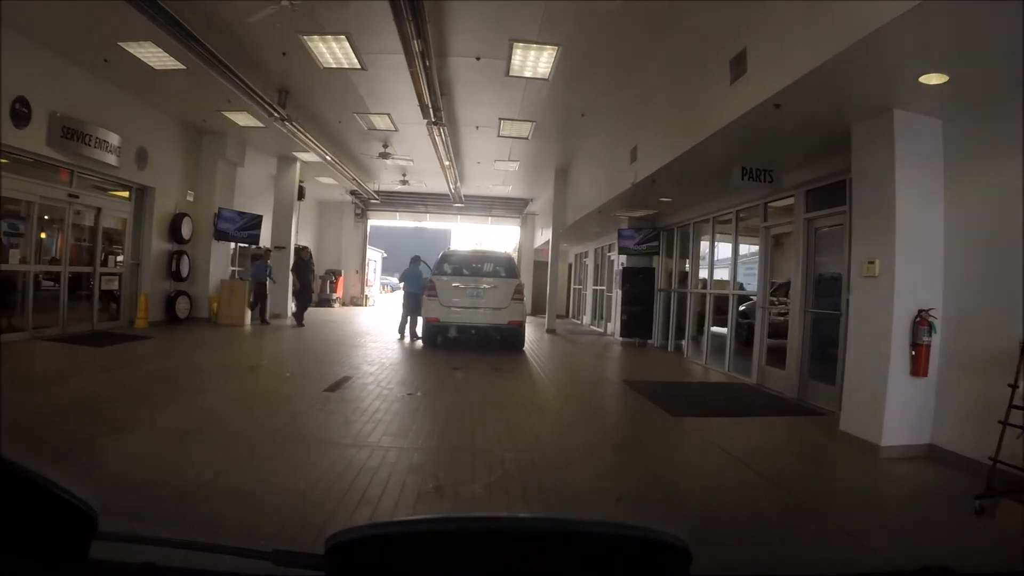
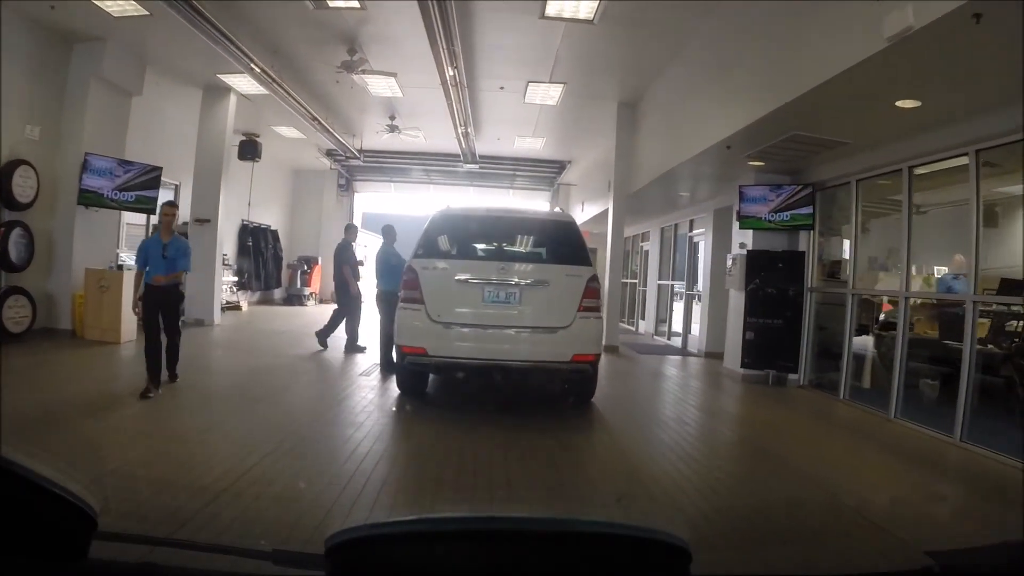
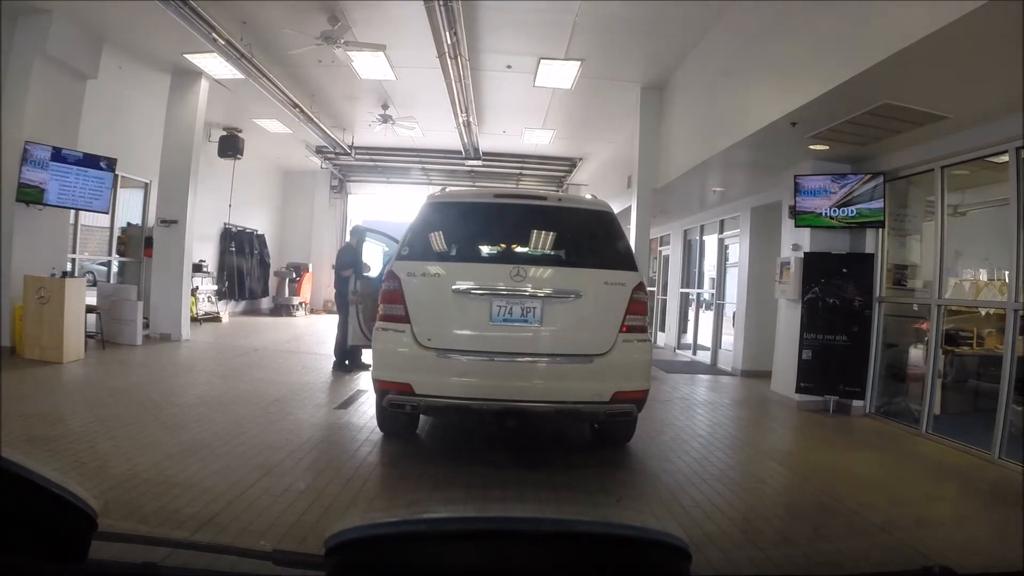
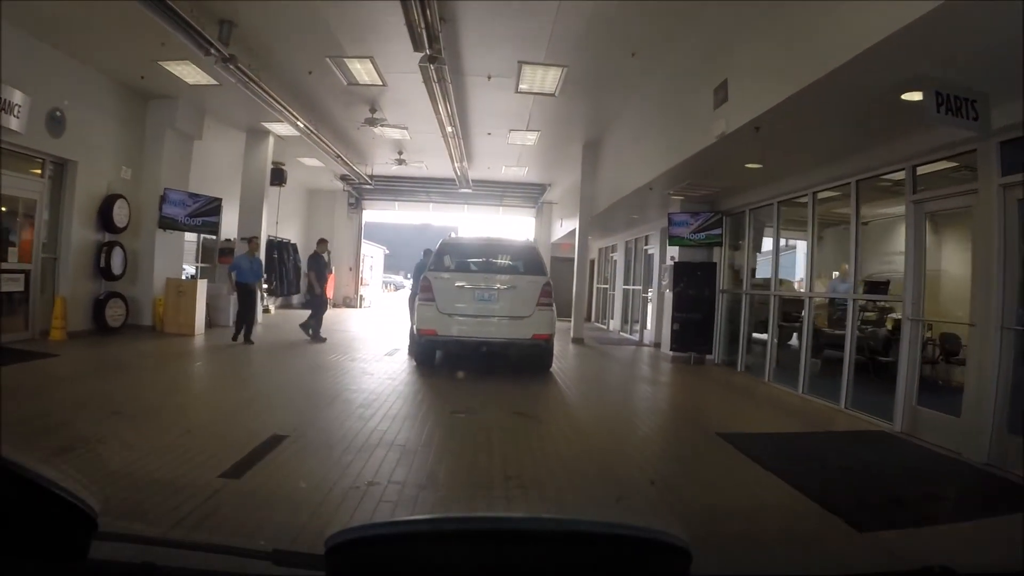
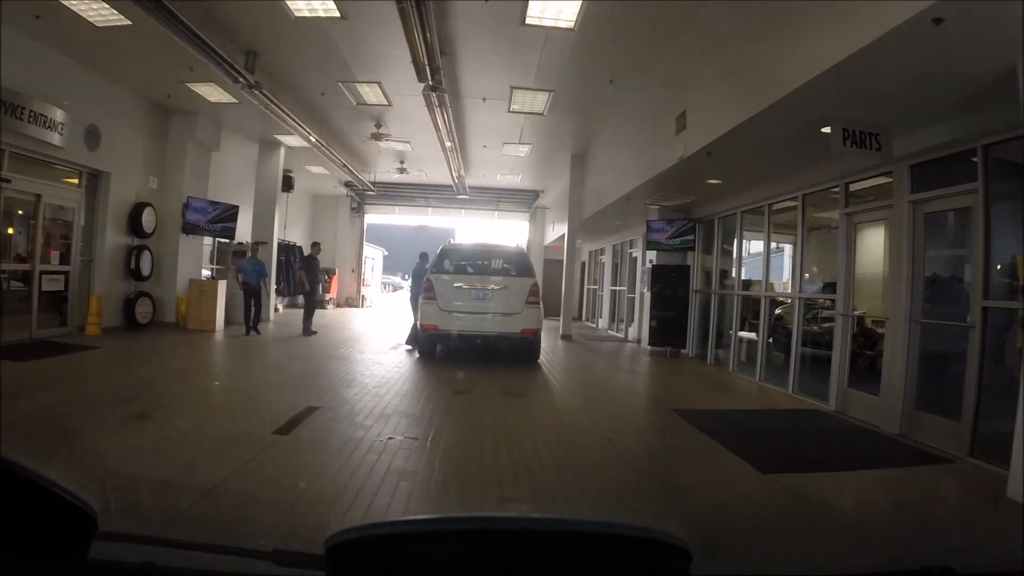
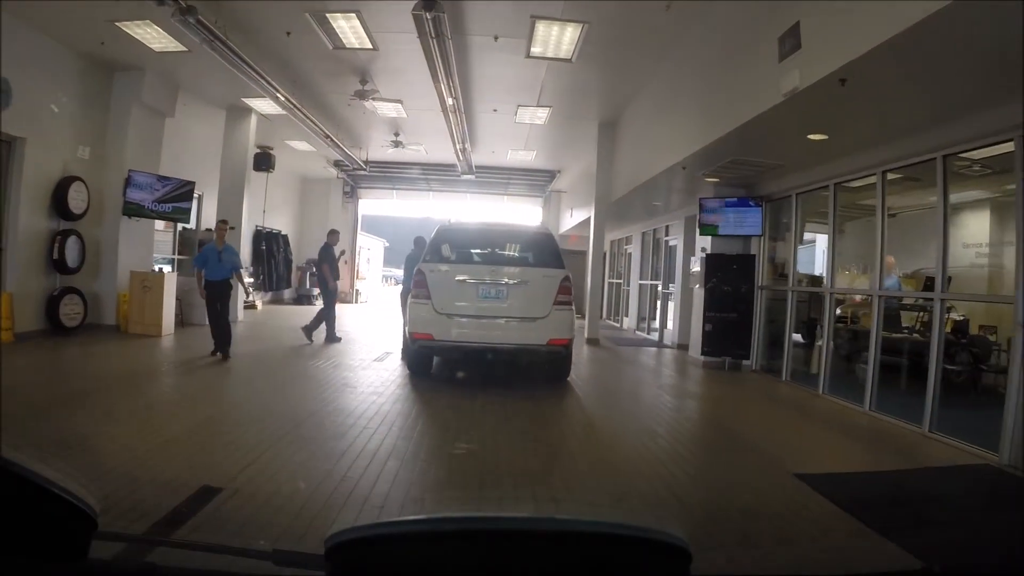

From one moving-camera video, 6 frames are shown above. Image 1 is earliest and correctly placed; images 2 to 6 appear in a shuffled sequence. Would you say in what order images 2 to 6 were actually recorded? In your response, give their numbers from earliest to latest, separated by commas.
5, 4, 6, 2, 3
